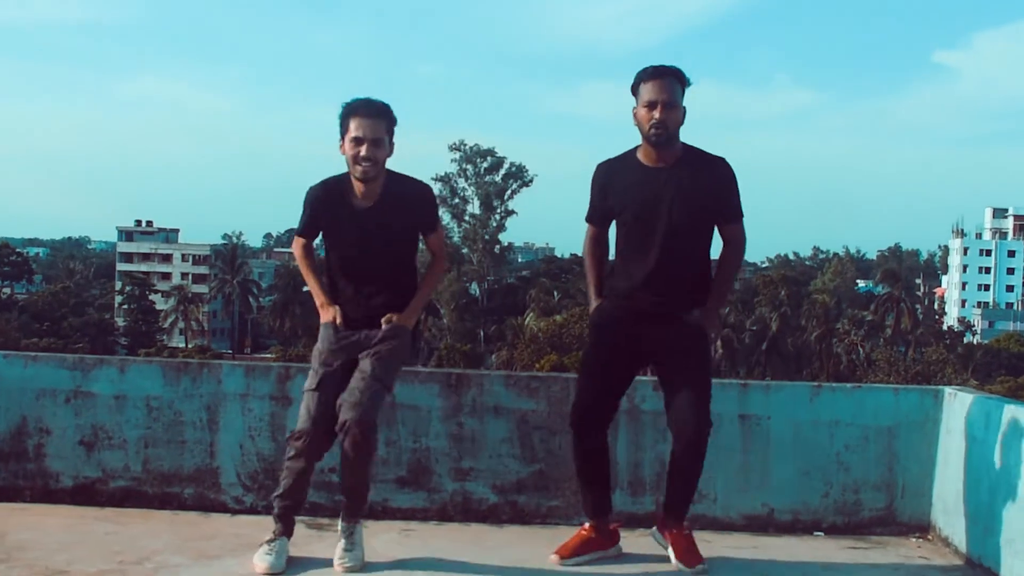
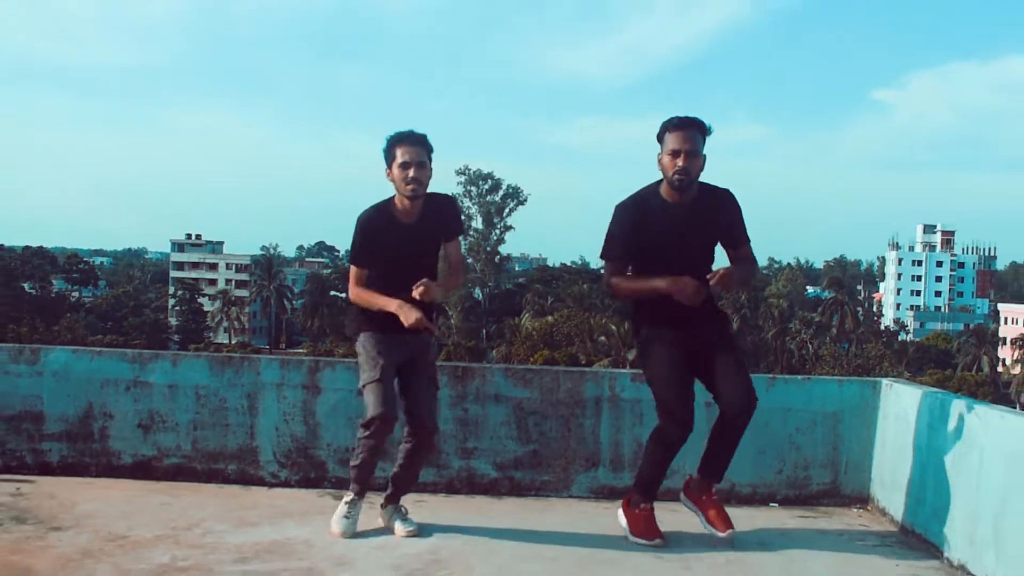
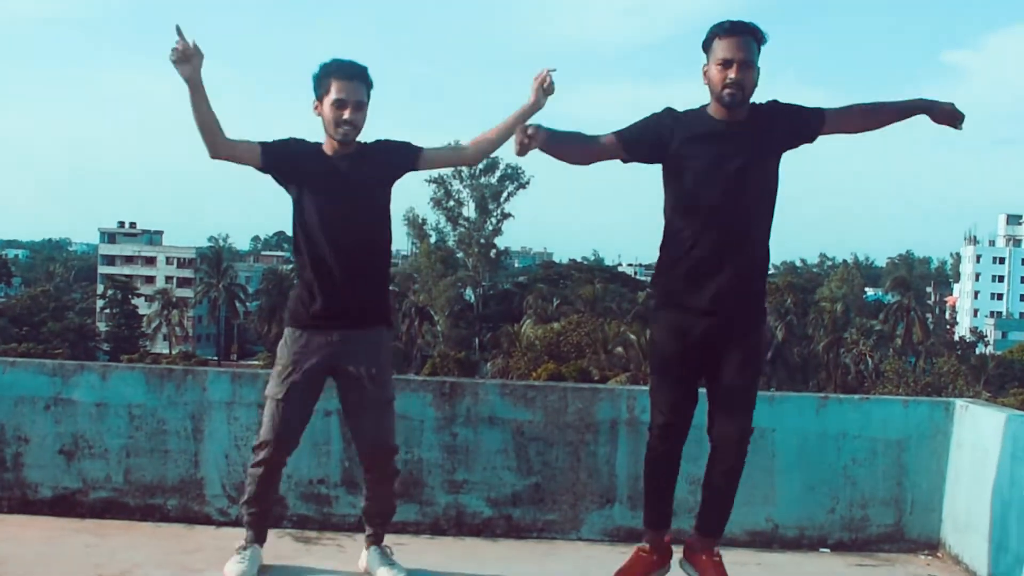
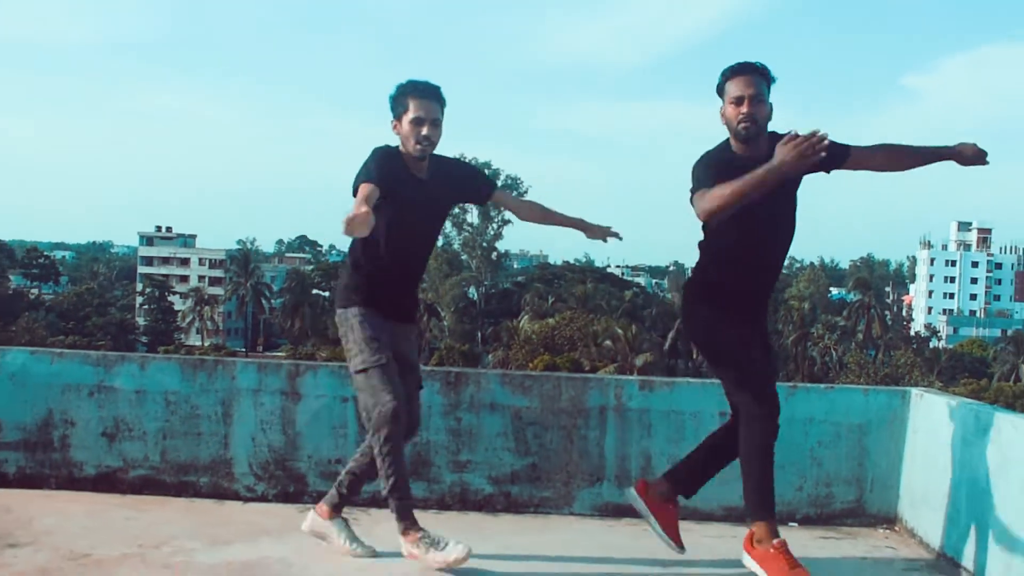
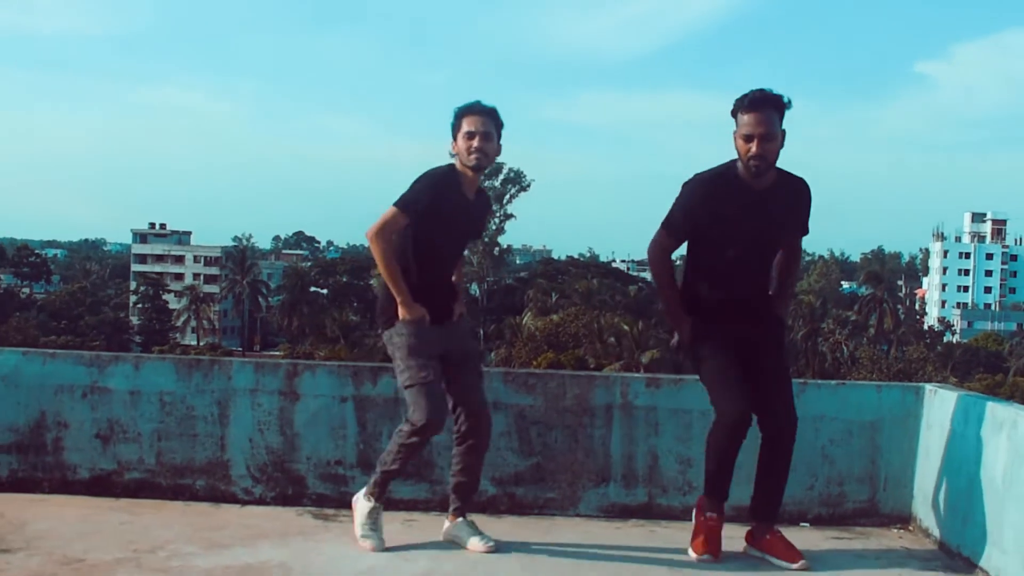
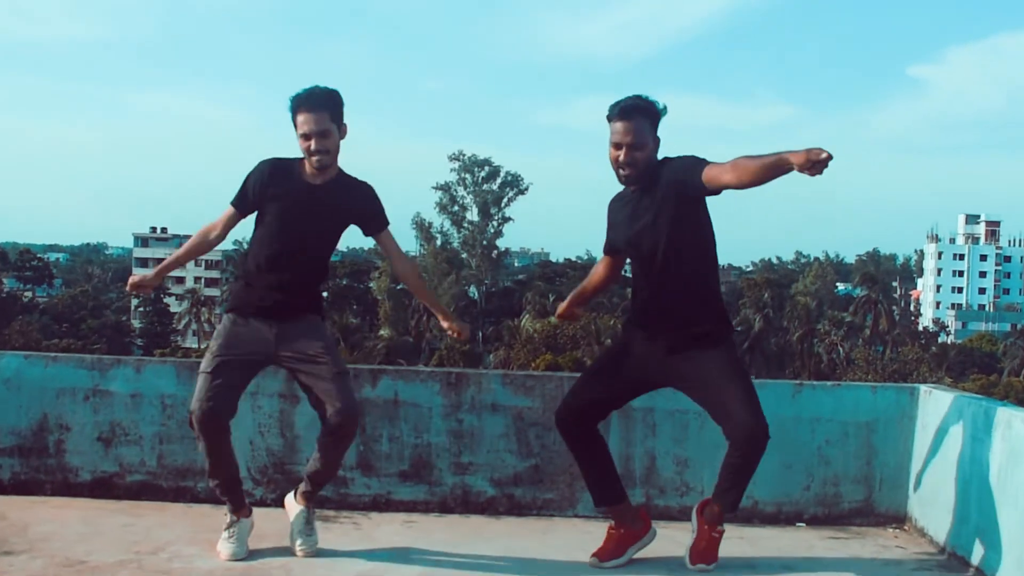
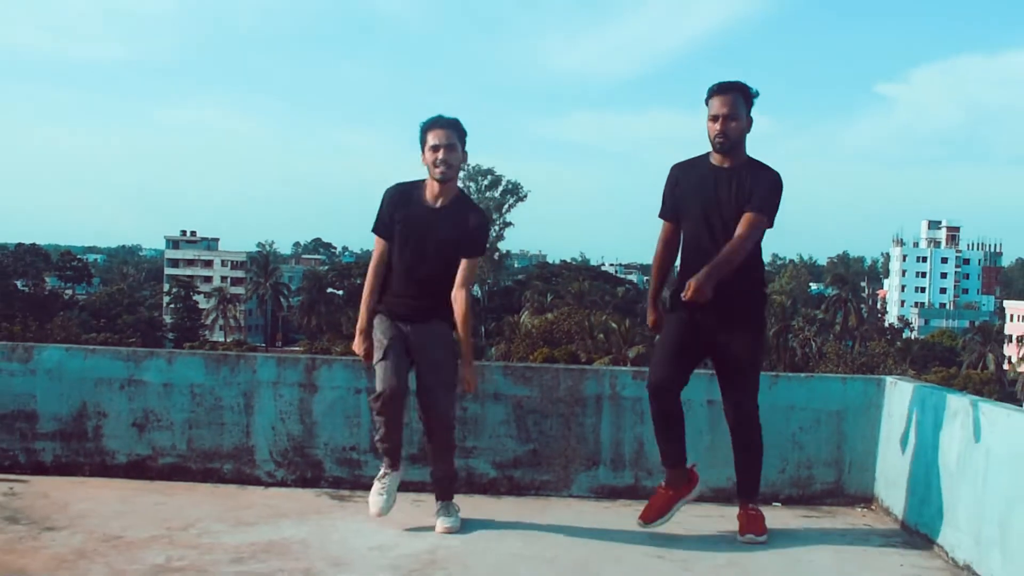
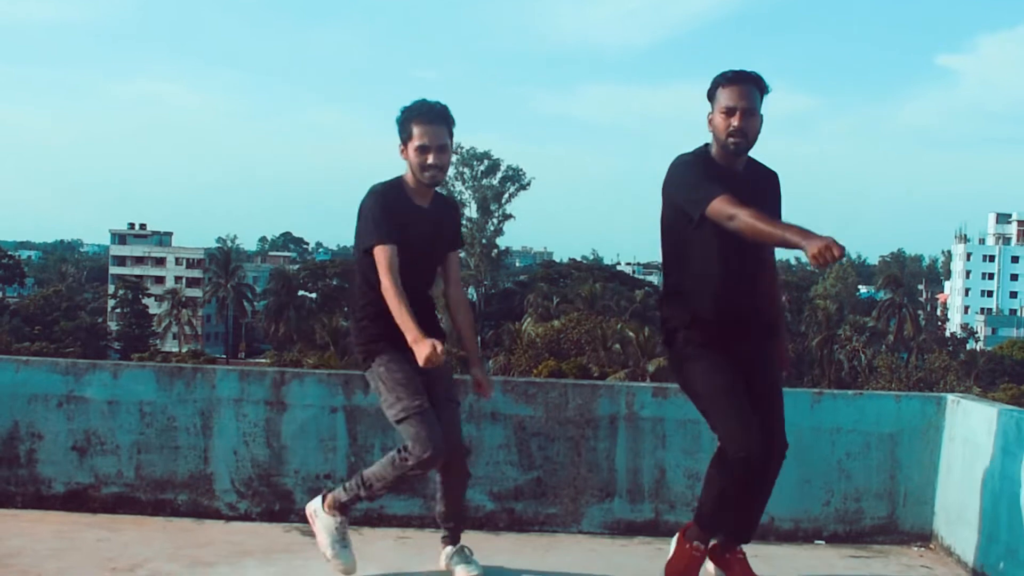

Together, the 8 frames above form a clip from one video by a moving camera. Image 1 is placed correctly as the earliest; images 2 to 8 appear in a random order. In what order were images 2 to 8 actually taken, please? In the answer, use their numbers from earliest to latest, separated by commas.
5, 7, 6, 8, 2, 3, 4
